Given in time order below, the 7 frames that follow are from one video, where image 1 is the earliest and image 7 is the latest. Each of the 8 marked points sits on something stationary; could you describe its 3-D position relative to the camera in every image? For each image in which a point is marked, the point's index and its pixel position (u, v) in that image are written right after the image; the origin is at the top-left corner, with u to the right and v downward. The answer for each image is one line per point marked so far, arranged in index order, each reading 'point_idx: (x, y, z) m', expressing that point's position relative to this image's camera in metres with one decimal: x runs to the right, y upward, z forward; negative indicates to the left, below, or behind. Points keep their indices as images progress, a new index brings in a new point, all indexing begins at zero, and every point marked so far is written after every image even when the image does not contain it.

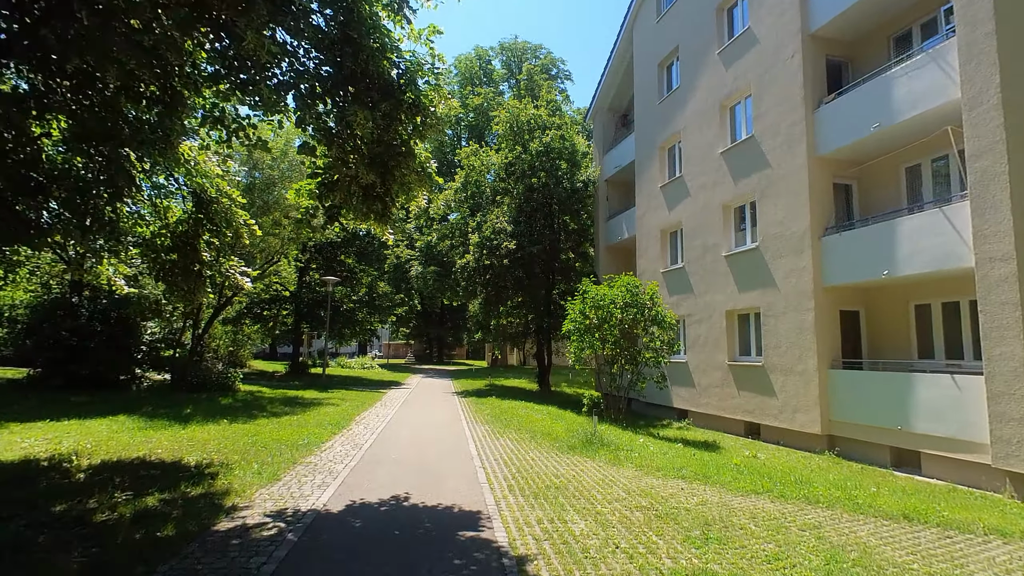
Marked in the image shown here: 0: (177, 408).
0: (-8.0, -2.9, +13.2) m
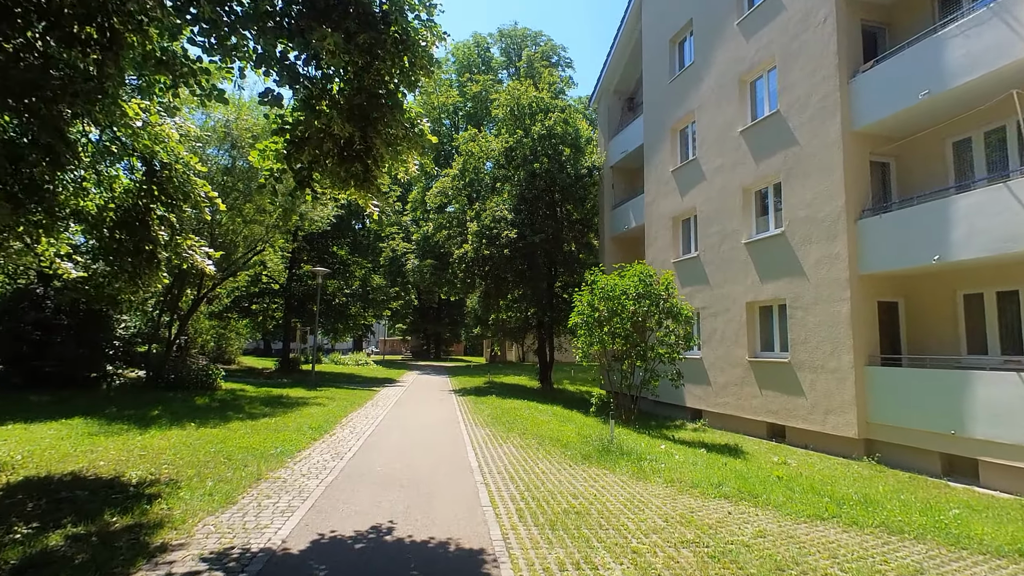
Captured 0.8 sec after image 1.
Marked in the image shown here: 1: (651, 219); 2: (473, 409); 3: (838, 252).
0: (-7.9, -2.6, +11.9) m
1: (+4.9, +2.4, +19.3) m
2: (-1.0, -3.1, +14.3) m
3: (+6.9, +0.8, +11.7) m
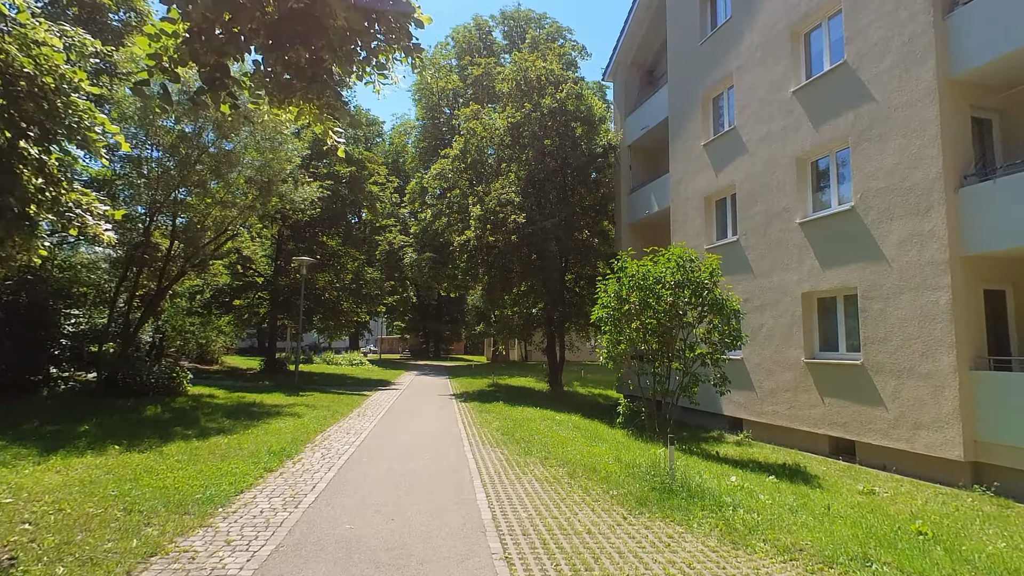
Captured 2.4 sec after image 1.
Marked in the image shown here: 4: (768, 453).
0: (-7.7, -2.4, +9.7) m
1: (+5.2, +2.7, +17.0) m
2: (-0.7, -2.9, +12.1) m
3: (+7.2, +1.0, +9.4) m
4: (+5.5, -3.5, +11.8) m
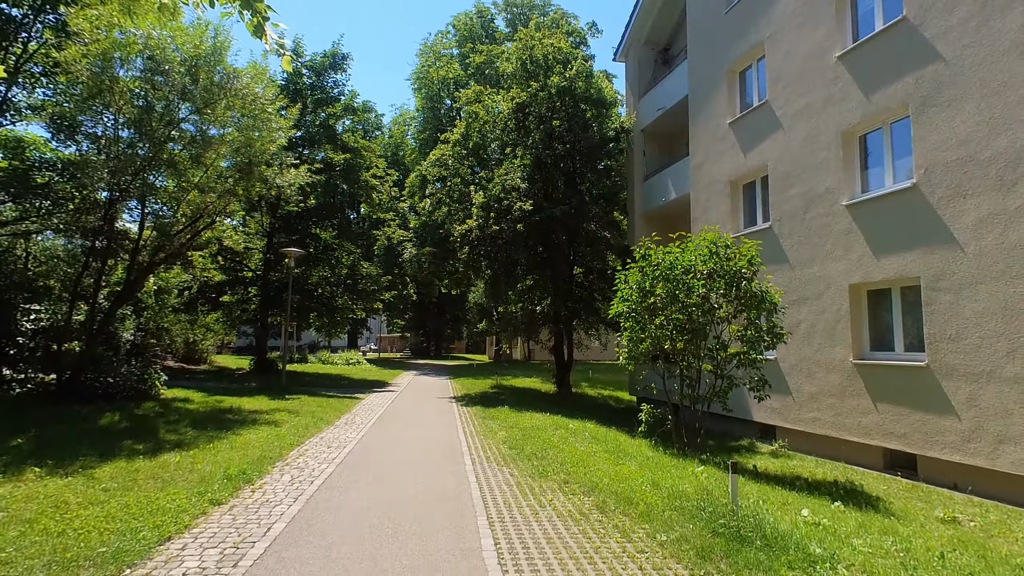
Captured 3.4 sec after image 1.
0: (-7.5, -2.2, +8.2) m
1: (+5.3, +2.9, +15.6) m
2: (-0.6, -2.7, +10.6) m
3: (+7.3, +1.2, +7.9) m
4: (+5.6, -3.3, +10.3) m
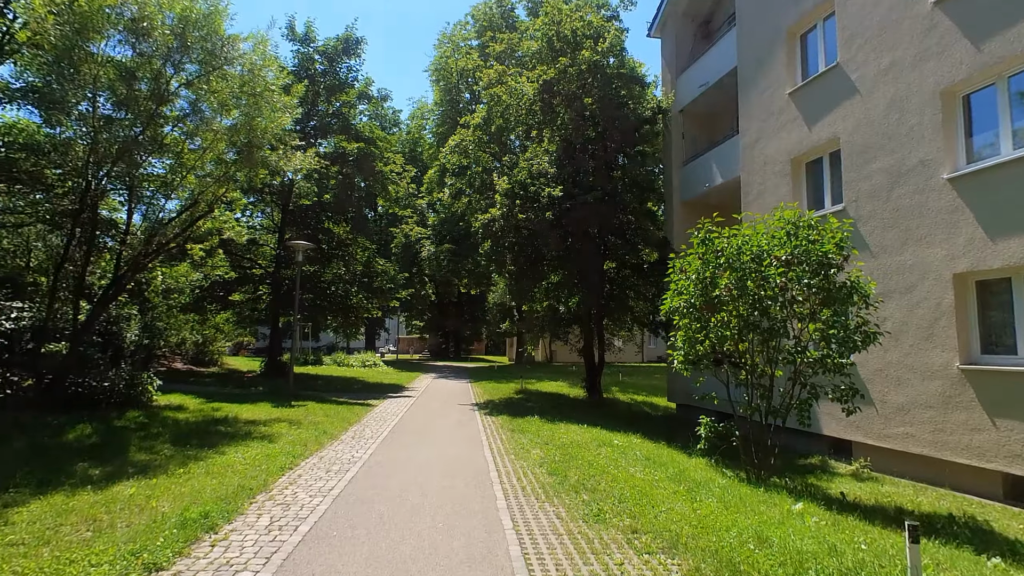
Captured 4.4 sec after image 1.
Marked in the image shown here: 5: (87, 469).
0: (-7.0, -2.1, +6.9) m
1: (+6.0, +3.0, +13.8) m
2: (0.0, -2.6, +9.0) m
3: (+7.8, +1.4, +6.1) m
4: (+6.2, -3.2, +8.5) m
5: (-5.0, -2.1, +6.5) m
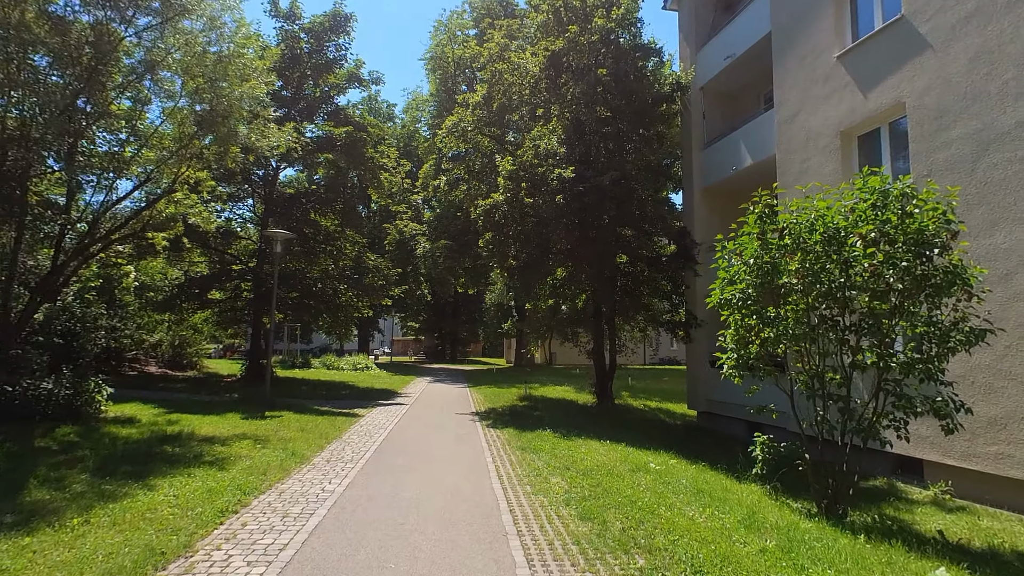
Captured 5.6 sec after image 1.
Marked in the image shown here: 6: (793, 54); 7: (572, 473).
0: (-6.9, -1.9, +5.1) m
1: (+6.2, +3.2, +12.1) m
2: (+0.2, -2.4, +7.3) m
3: (+8.0, +1.5, +4.4) m
4: (+6.4, -3.0, +6.8) m
5: (-4.8, -1.9, +4.7) m
6: (+6.2, +5.2, +12.3) m
7: (+0.7, -2.3, +7.0) m
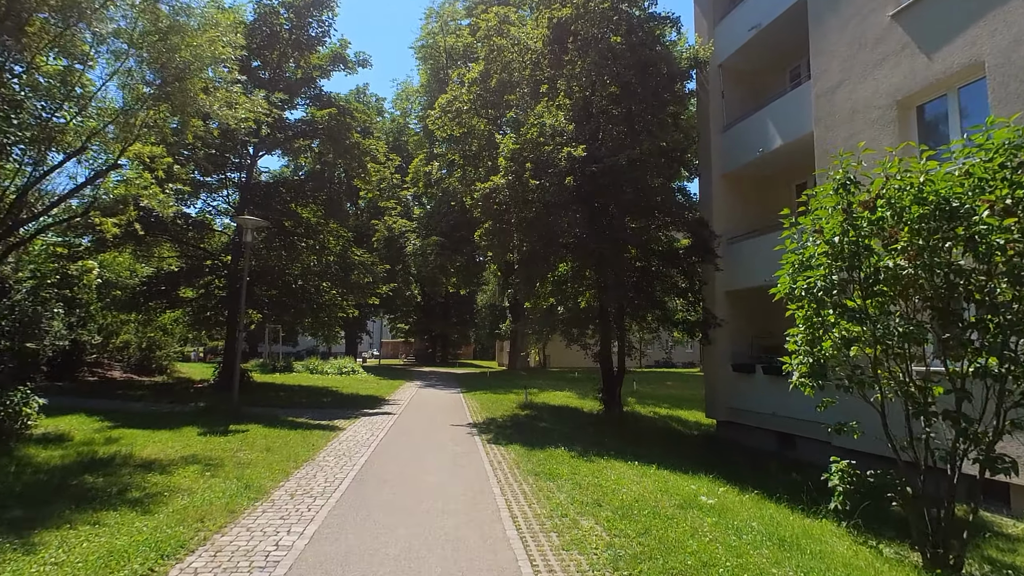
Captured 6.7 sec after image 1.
0: (-6.6, -1.7, +3.4) m
1: (+6.2, +3.3, +10.6) m
2: (+0.3, -2.3, +5.7) m
3: (+8.2, +1.7, +3.0) m
4: (+6.5, -2.9, +5.3) m
5: (-4.6, -1.8, +3.0) m
6: (+6.3, +5.3, +10.8) m
7: (+0.9, -2.2, +5.4) m
